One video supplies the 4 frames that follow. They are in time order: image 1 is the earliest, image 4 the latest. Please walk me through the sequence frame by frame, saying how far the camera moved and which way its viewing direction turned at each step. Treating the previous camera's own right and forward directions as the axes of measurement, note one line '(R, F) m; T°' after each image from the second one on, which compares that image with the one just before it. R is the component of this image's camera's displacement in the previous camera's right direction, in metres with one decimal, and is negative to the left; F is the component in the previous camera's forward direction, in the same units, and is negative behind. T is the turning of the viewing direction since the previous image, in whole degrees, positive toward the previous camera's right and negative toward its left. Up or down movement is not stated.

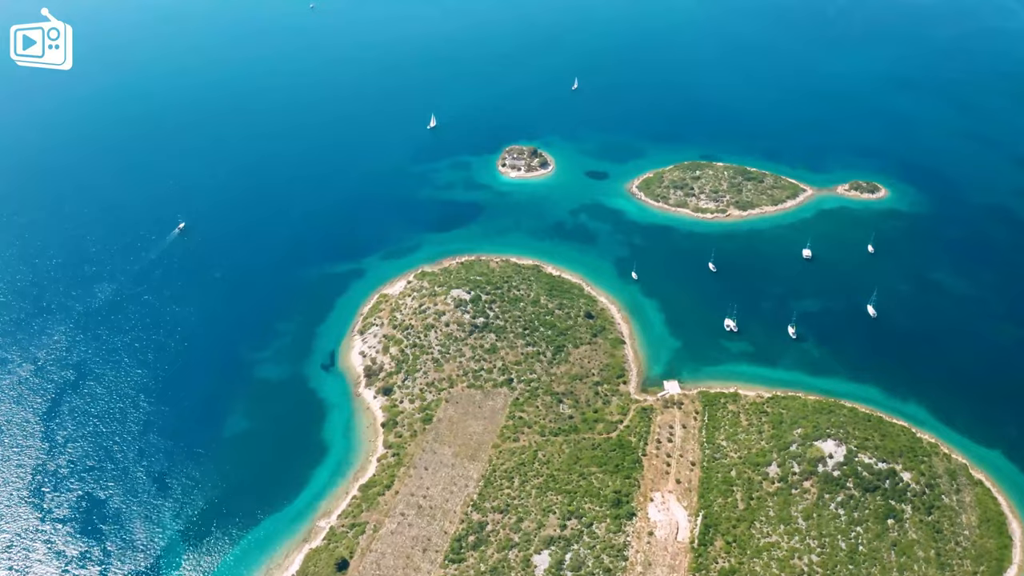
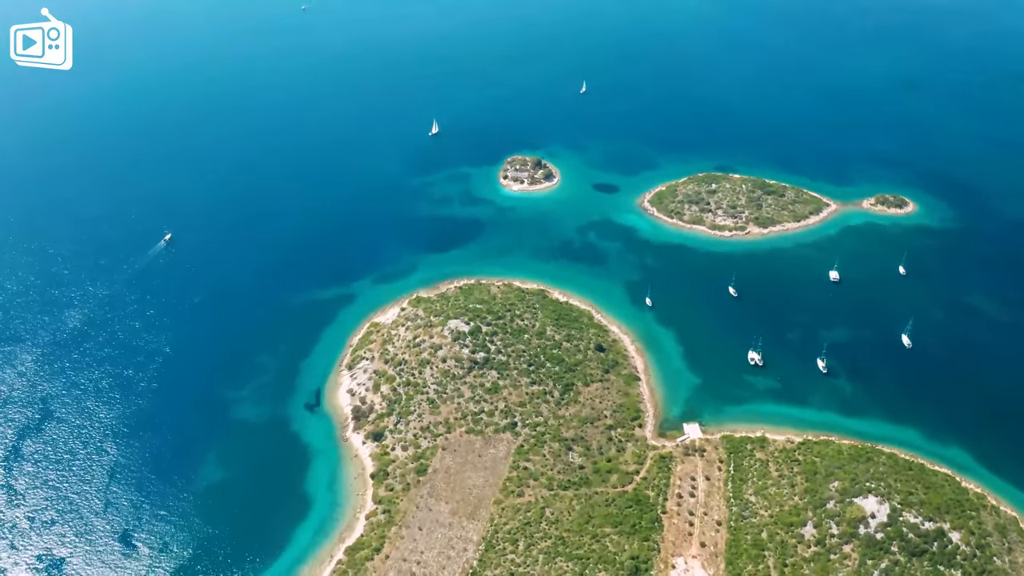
(-0.4, +11.7) m; 0°
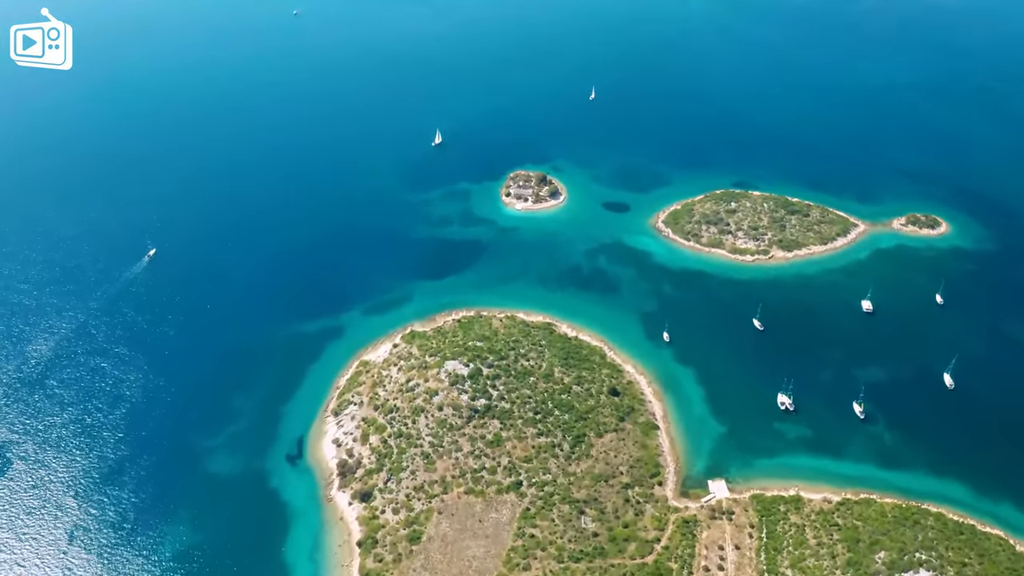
(-0.6, +11.8) m; 0°
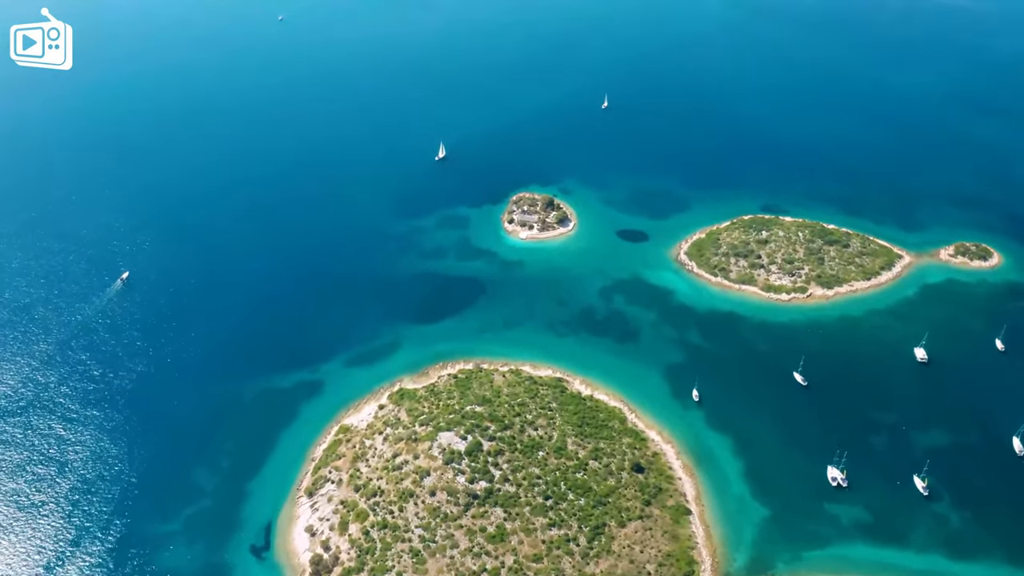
(-0.6, +16.0) m; 0°
